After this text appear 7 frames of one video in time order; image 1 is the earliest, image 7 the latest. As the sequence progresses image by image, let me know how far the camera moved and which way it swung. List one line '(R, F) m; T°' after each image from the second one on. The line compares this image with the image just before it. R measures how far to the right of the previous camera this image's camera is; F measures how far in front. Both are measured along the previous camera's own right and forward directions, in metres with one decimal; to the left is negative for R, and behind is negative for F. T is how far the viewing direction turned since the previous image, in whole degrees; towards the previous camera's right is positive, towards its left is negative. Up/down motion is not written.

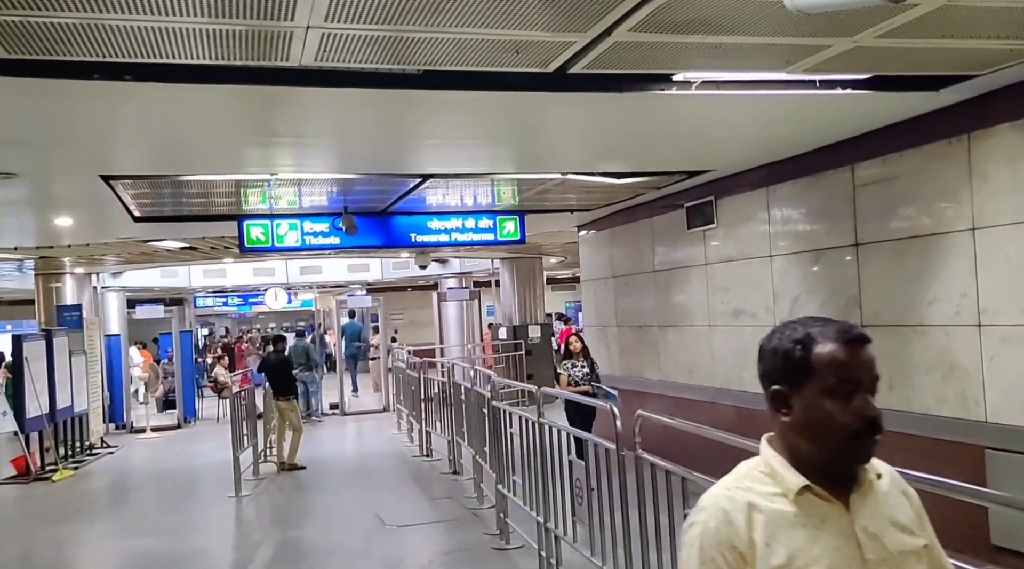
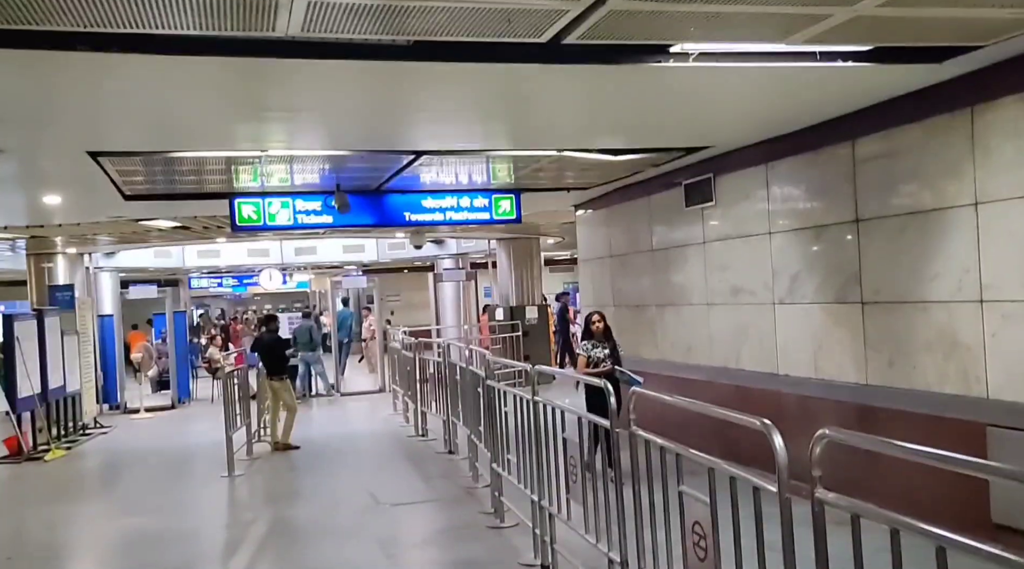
(0.0, +0.1) m; 0°
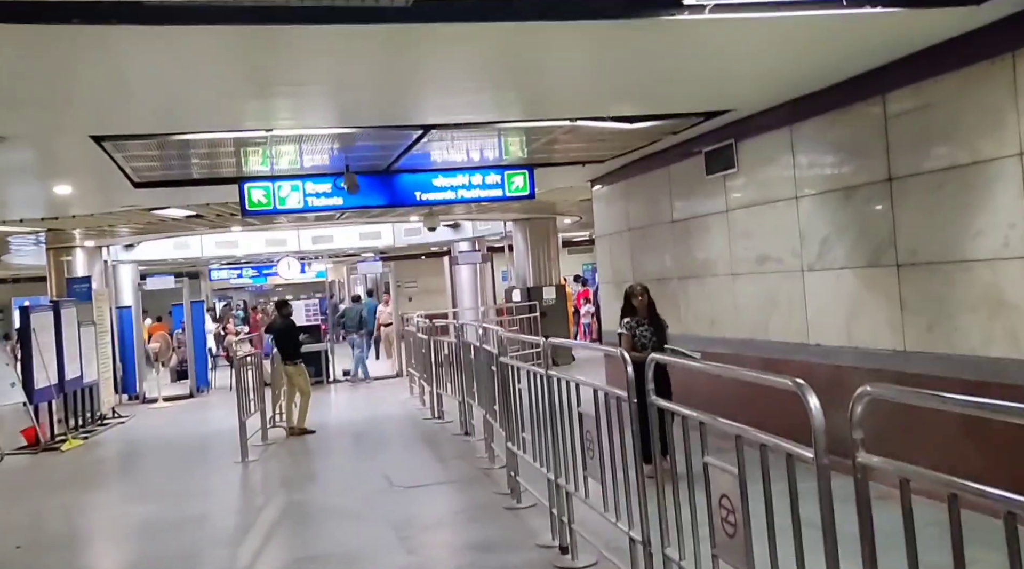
(0.0, +0.2) m; -1°
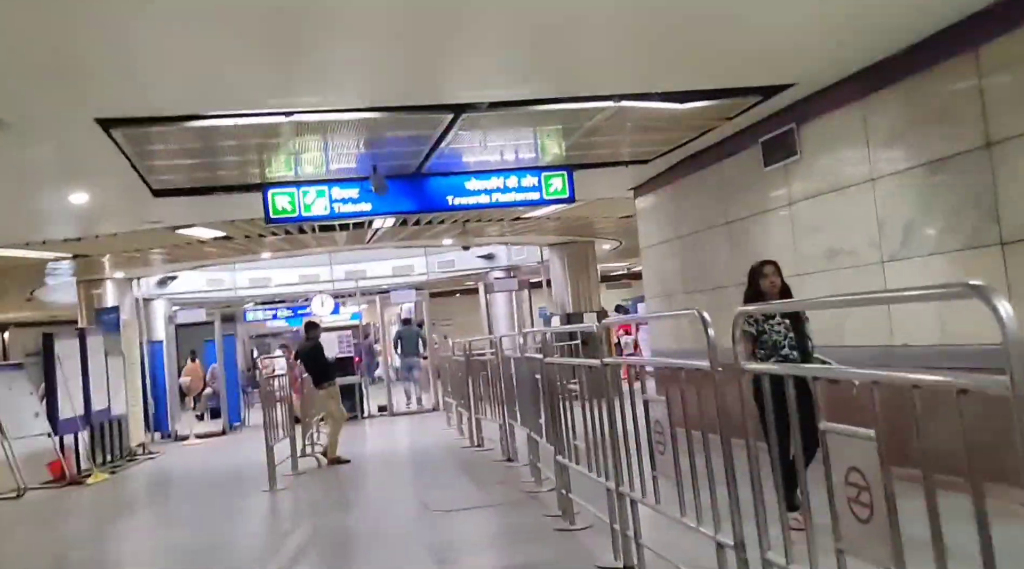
(-0.1, +0.7) m; -3°
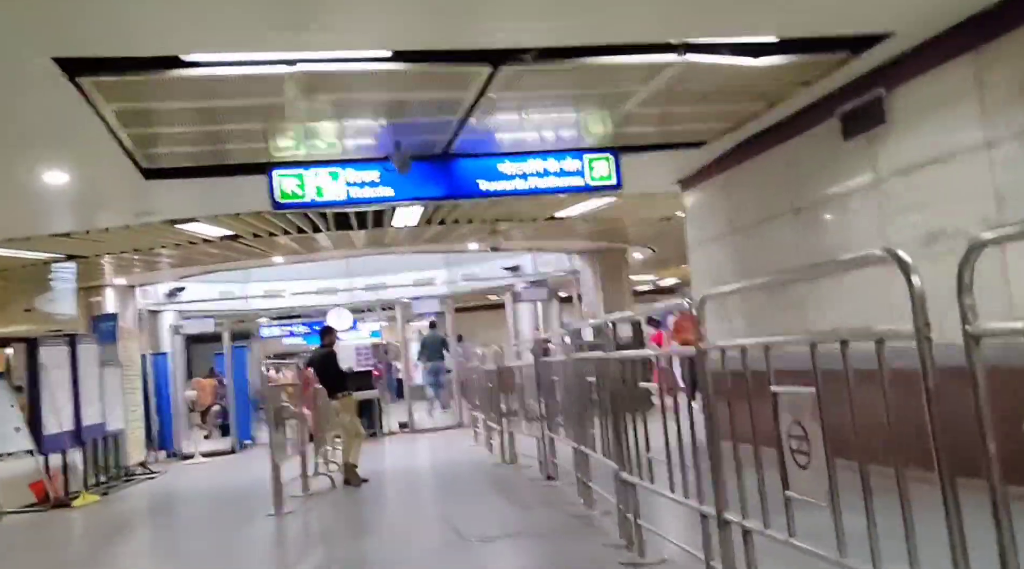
(-0.2, +1.0) m; -1°
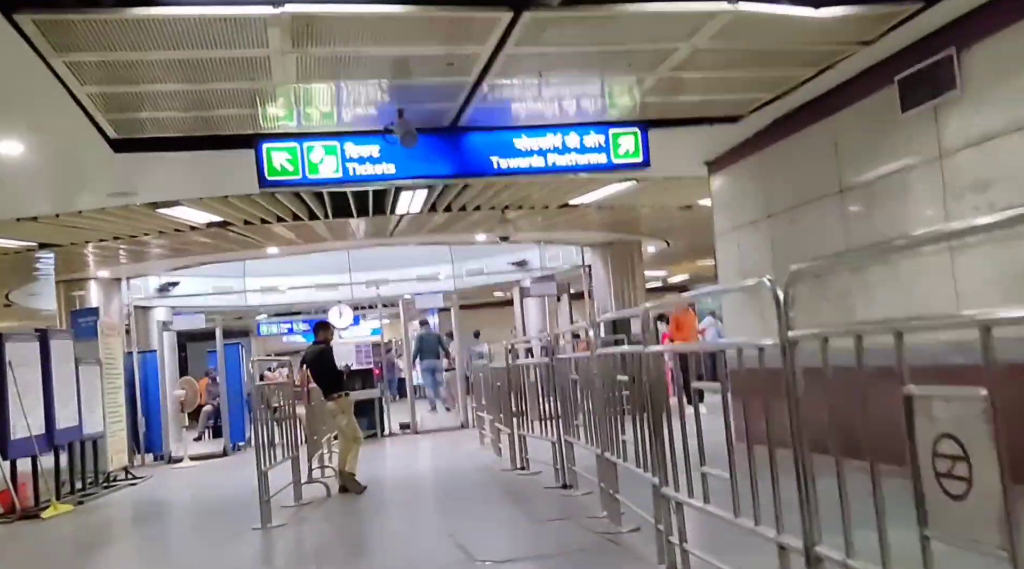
(-0.1, +0.7) m; 0°
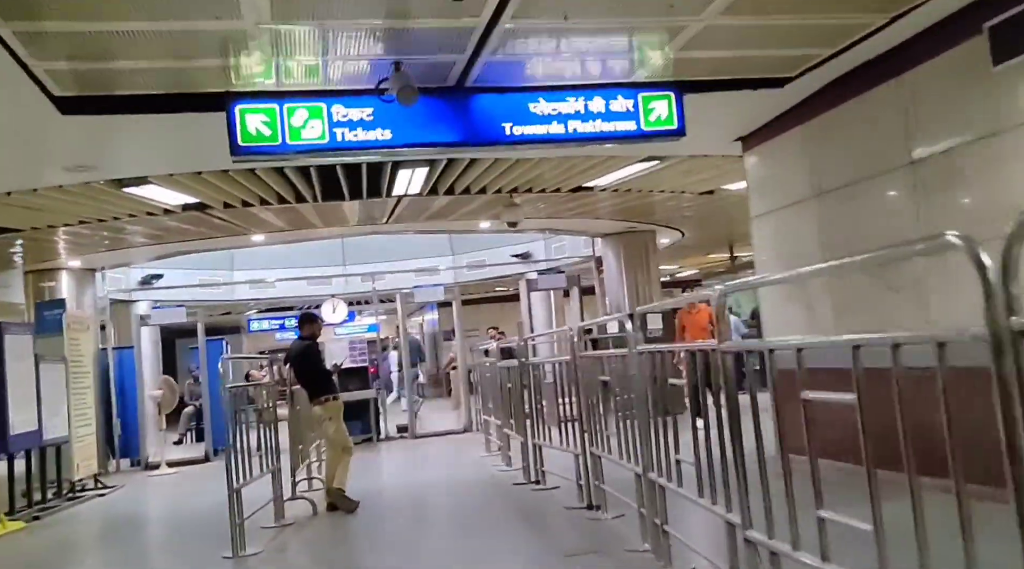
(-0.1, +0.9) m; 0°
